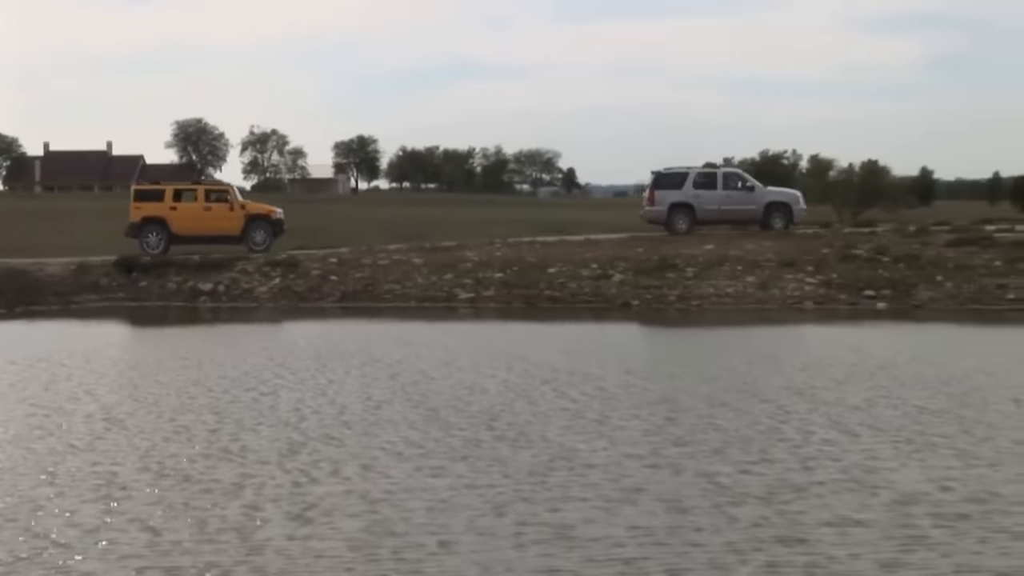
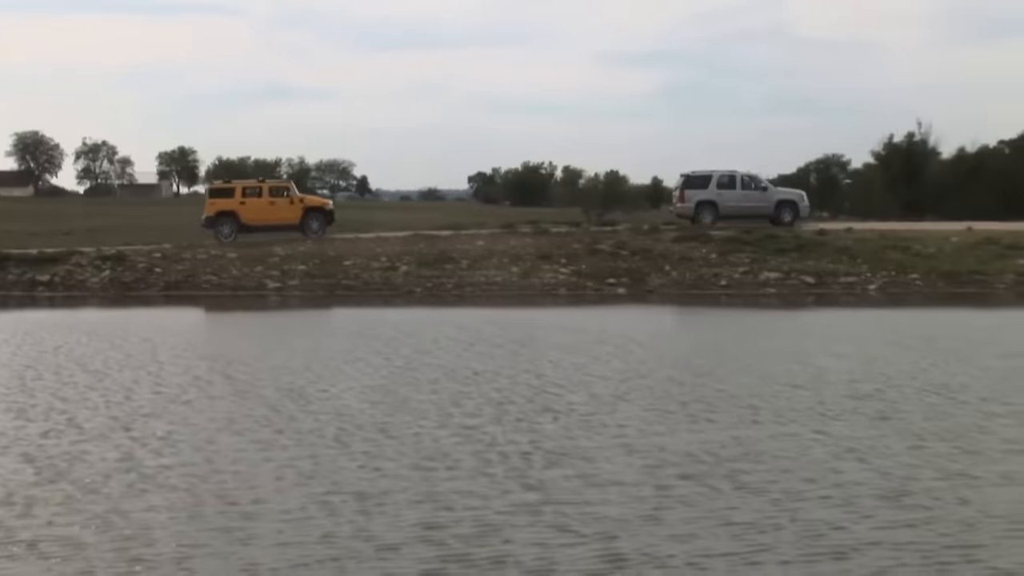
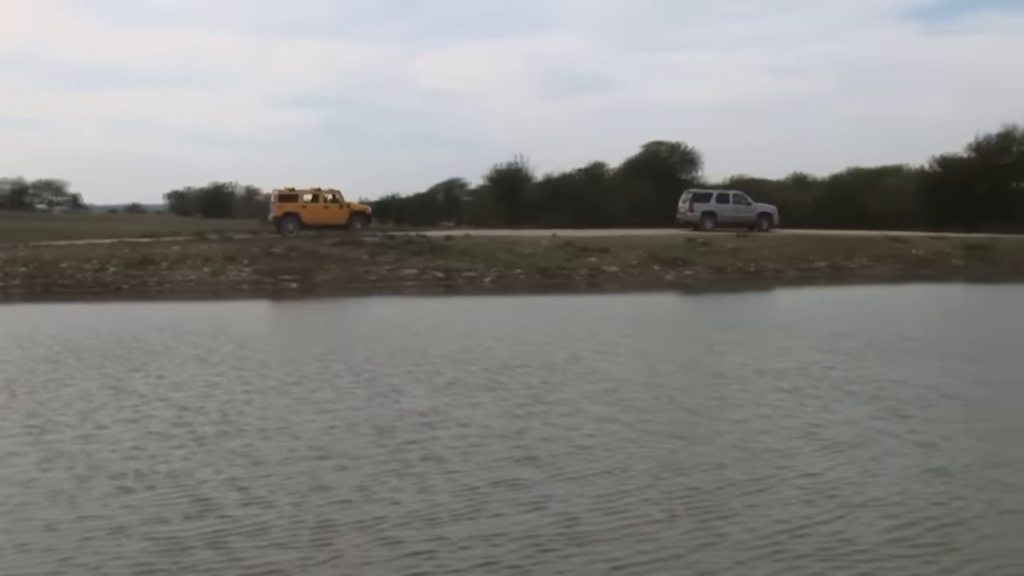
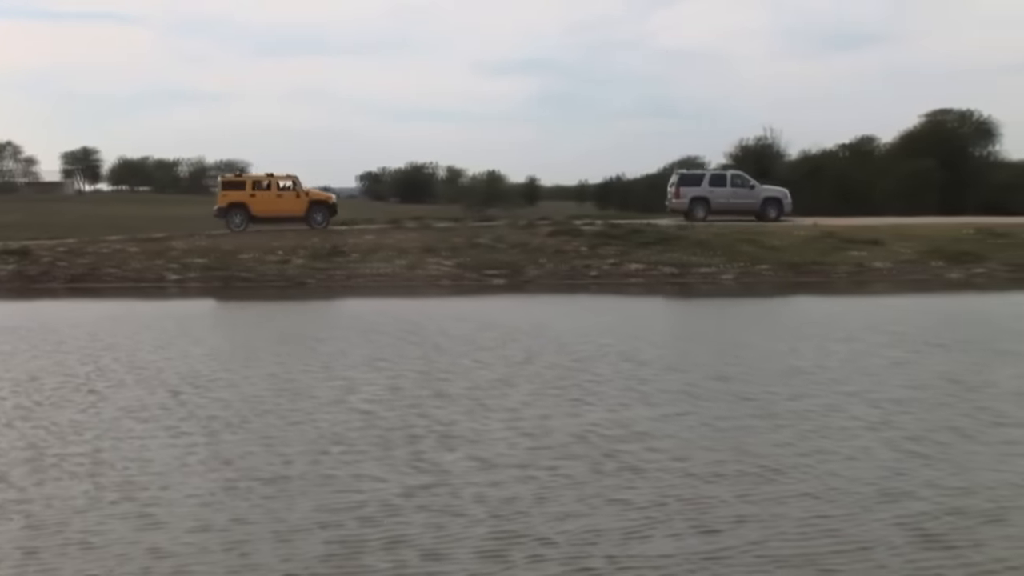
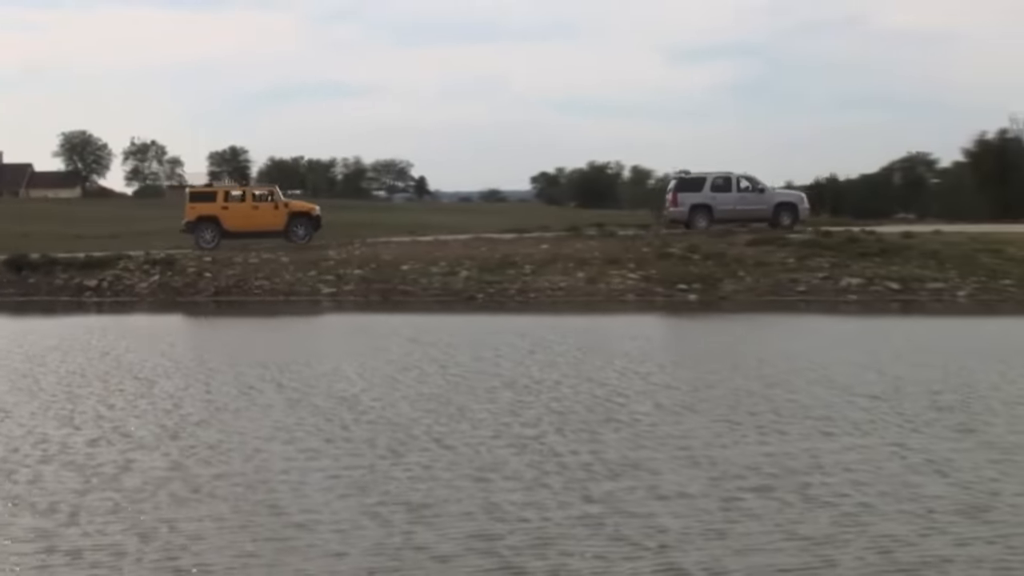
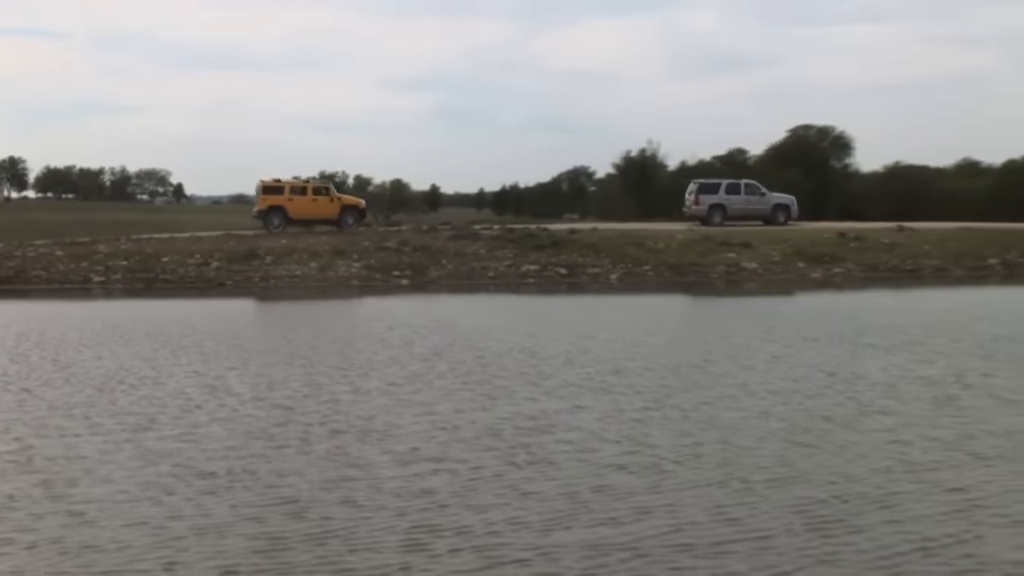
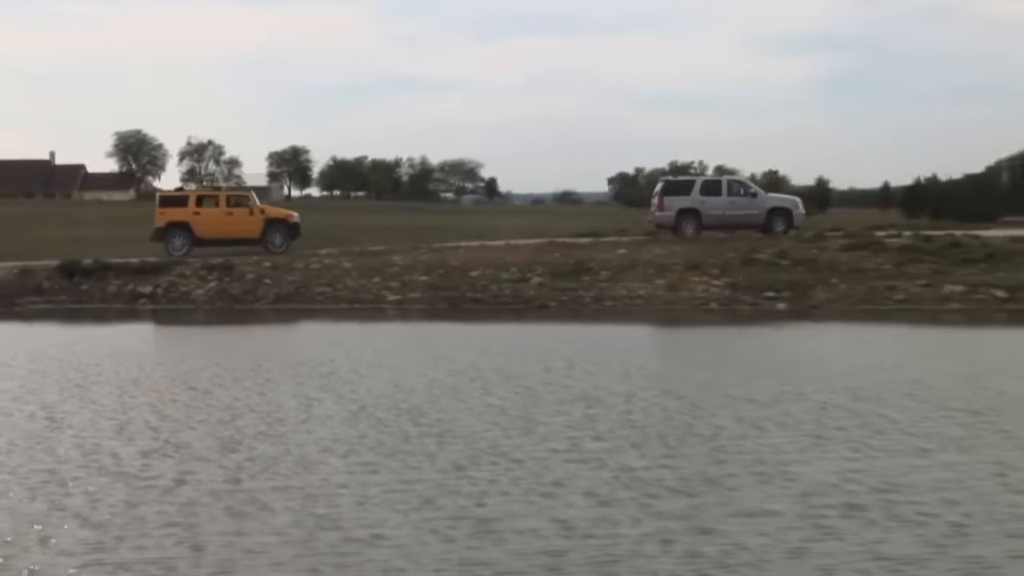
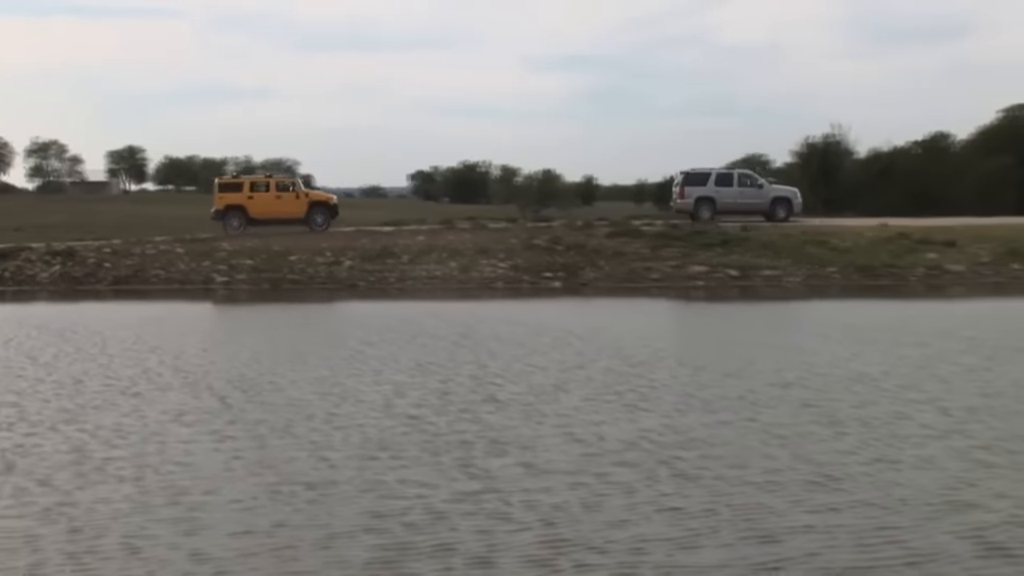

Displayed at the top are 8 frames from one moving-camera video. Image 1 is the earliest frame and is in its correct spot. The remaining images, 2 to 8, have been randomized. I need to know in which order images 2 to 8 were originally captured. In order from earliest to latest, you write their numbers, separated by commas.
7, 5, 2, 8, 4, 6, 3
